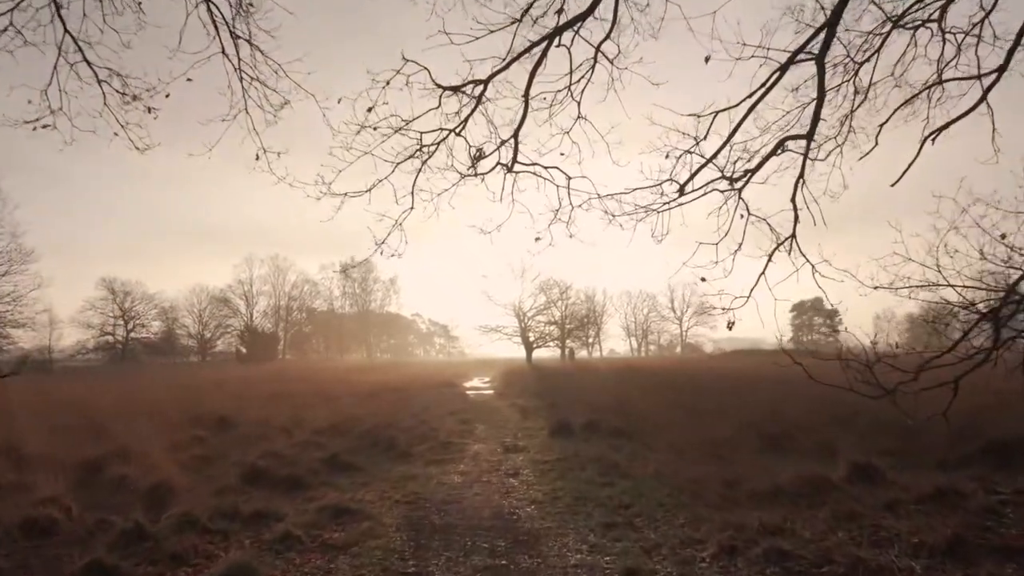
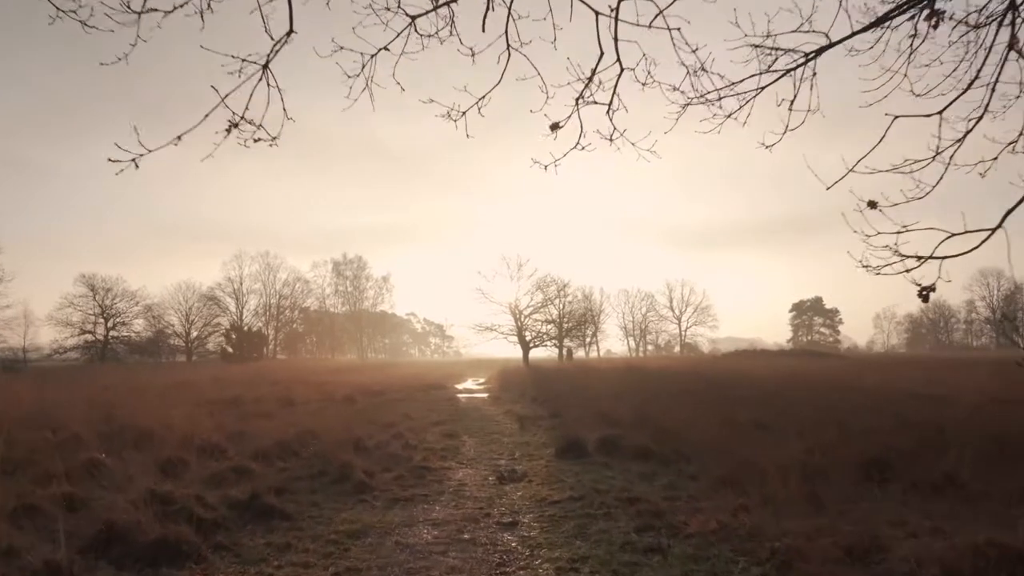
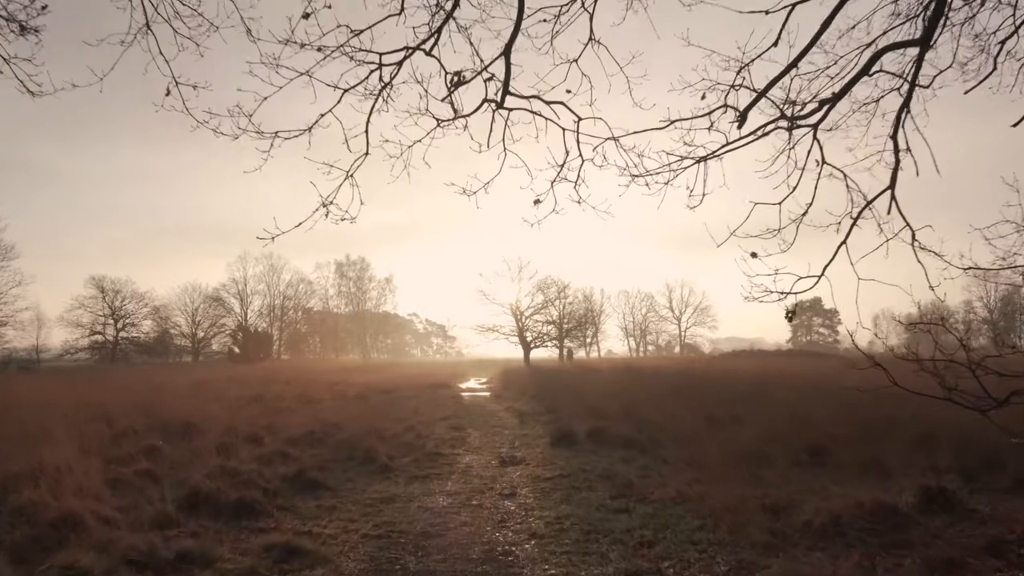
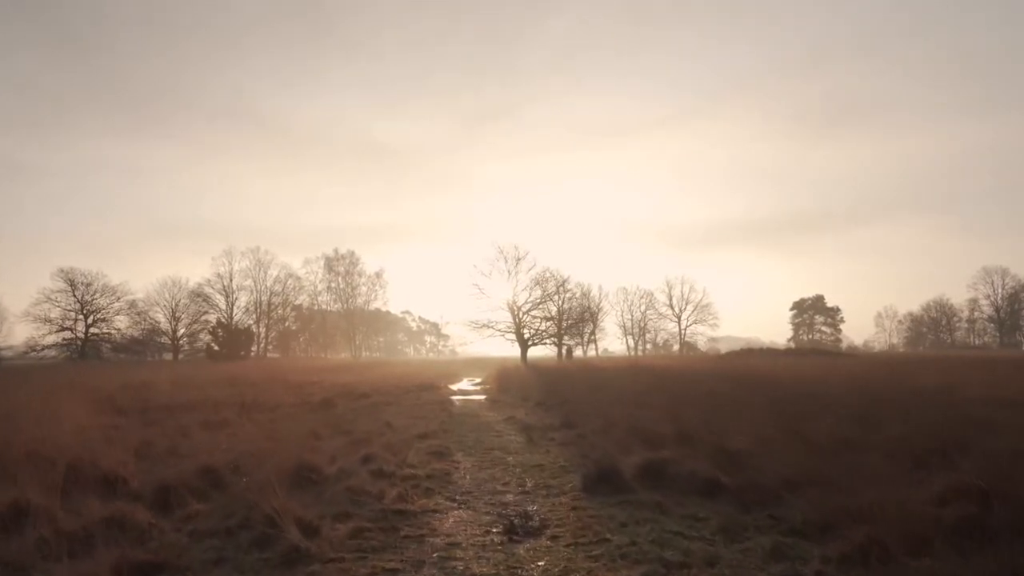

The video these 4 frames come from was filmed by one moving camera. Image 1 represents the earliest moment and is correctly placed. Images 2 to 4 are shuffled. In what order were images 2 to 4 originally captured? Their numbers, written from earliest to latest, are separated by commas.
3, 2, 4
